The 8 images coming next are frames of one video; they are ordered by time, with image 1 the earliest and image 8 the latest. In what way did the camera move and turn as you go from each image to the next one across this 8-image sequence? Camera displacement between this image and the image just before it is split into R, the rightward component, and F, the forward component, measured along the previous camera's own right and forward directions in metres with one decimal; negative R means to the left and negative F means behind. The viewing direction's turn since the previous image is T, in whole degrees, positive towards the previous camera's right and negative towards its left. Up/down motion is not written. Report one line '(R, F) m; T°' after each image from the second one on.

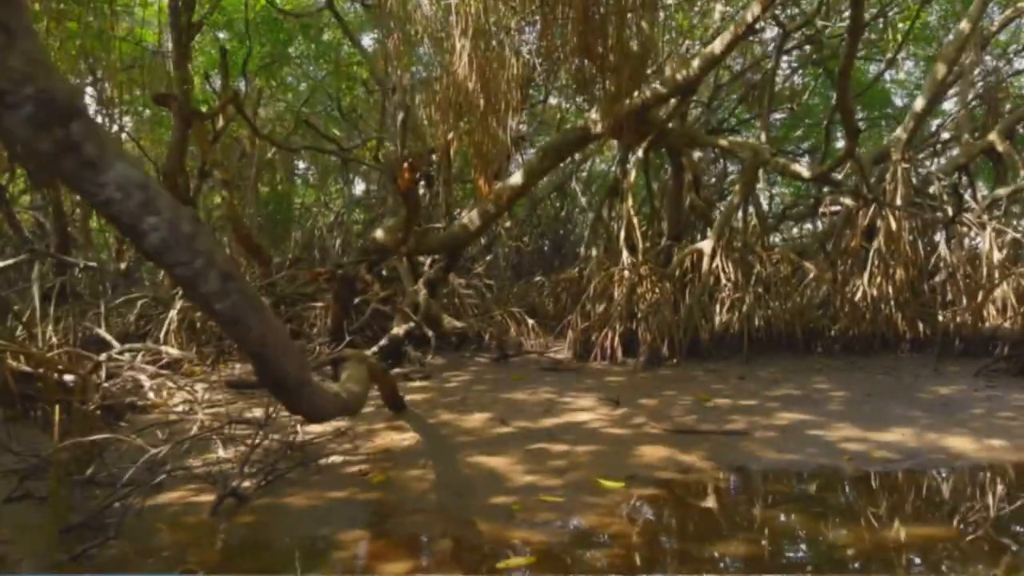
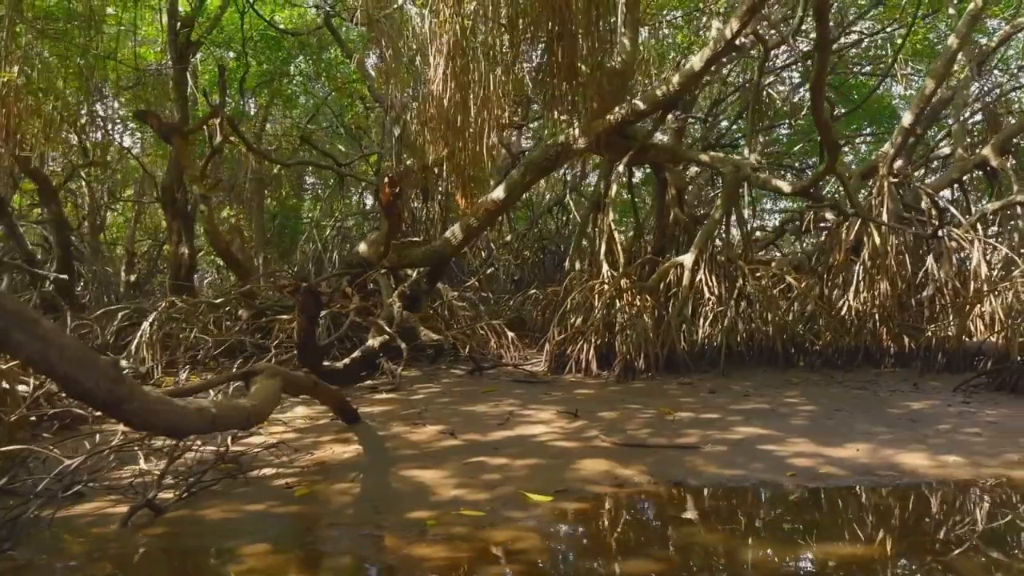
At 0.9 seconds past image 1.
(+0.3, 0.0) m; -1°
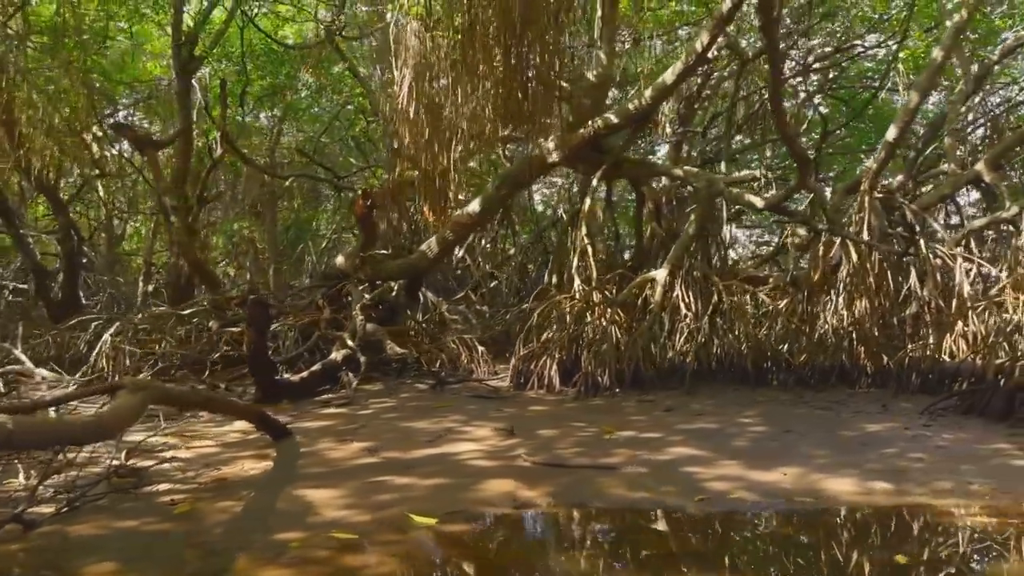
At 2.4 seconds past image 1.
(+0.4, +0.1) m; -2°
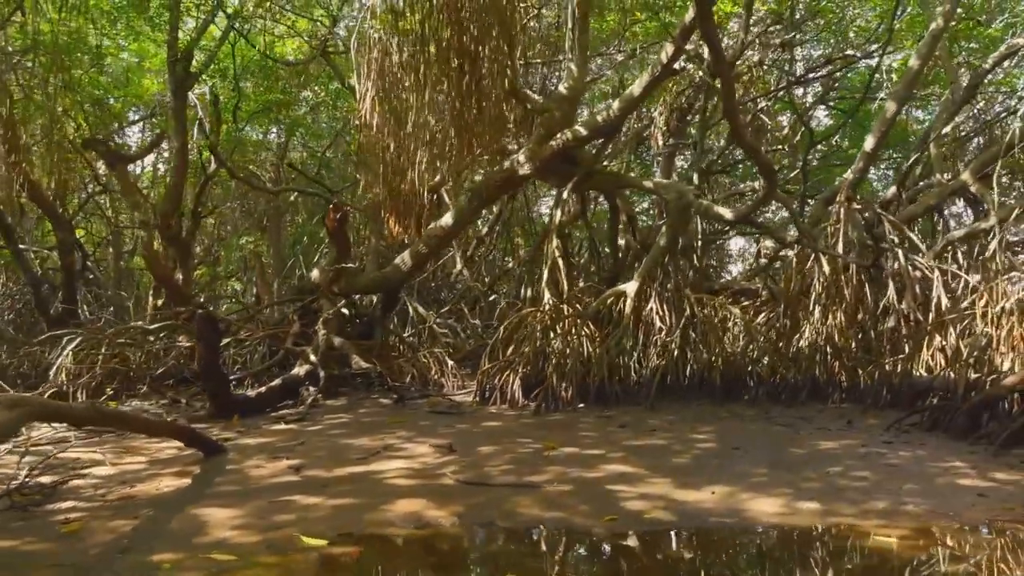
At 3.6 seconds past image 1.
(+0.4, +0.1) m; -1°
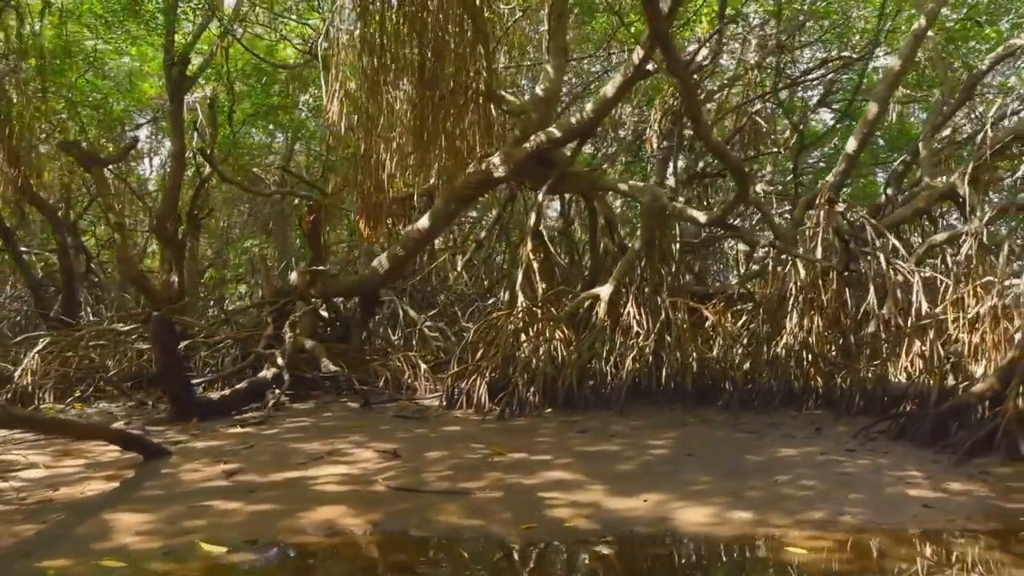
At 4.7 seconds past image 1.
(+0.3, +0.1) m; -1°
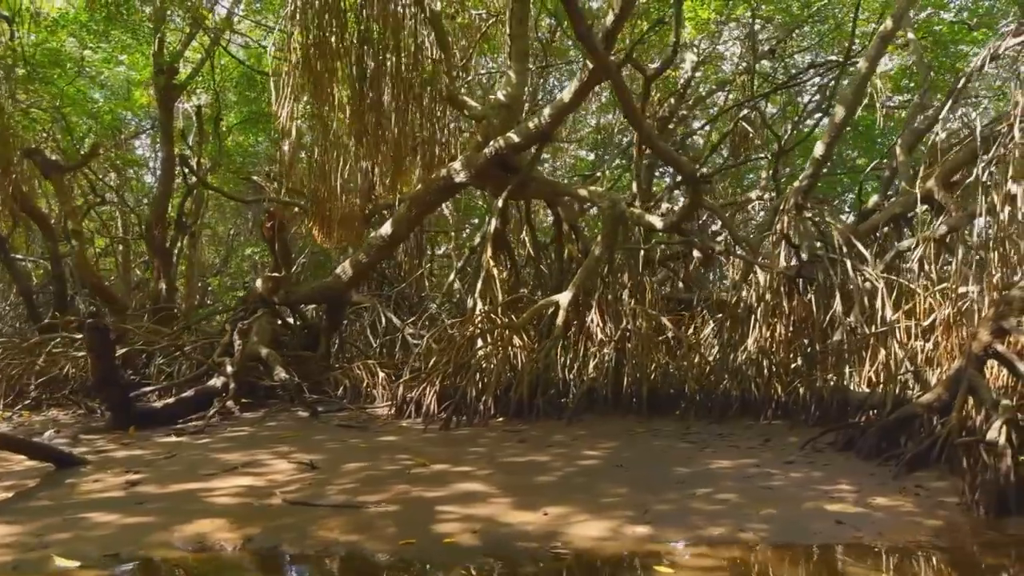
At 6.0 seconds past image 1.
(+0.4, +0.1) m; -1°
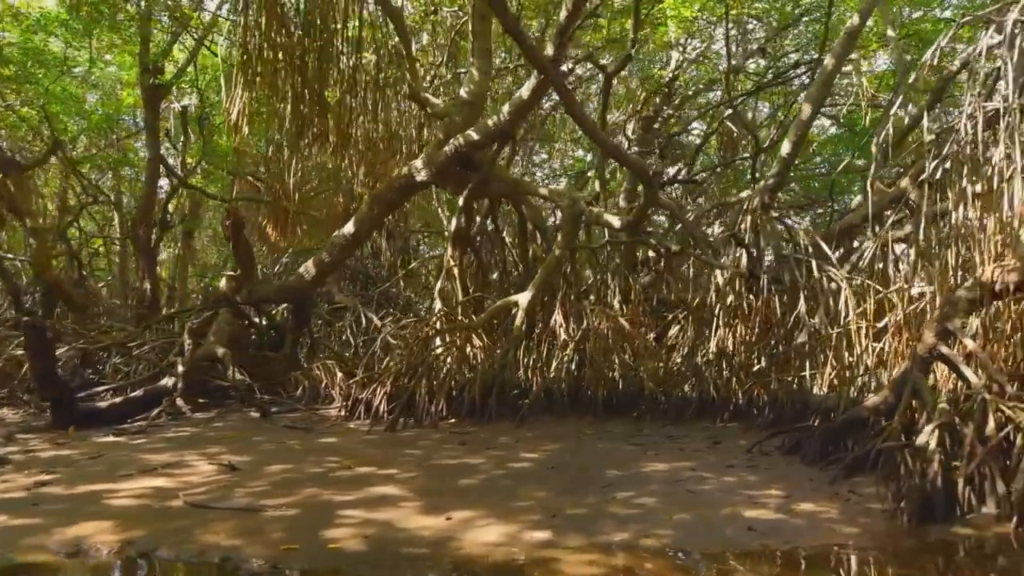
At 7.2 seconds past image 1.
(+0.4, +0.1) m; -1°
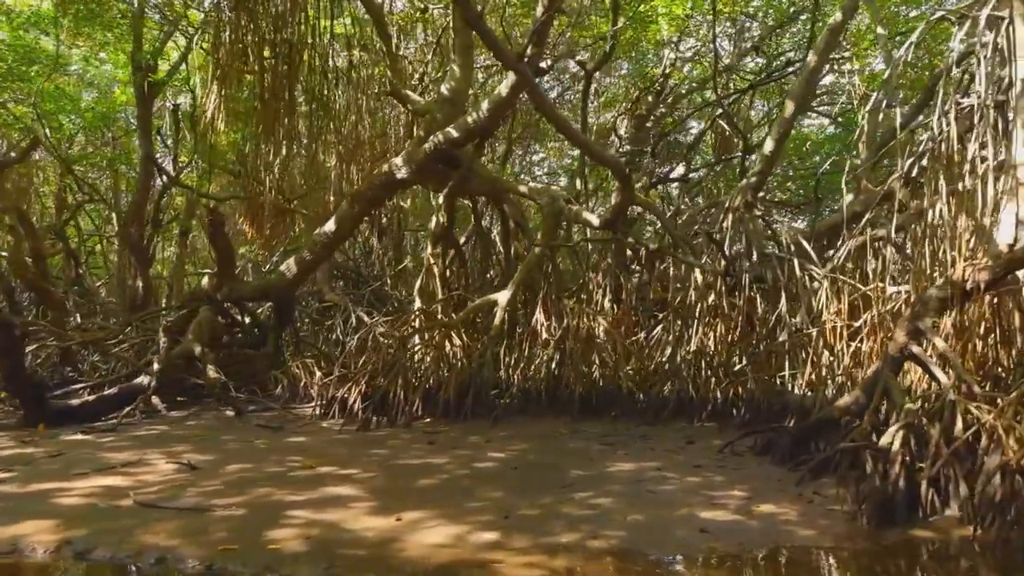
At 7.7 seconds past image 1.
(+0.2, 0.0) m; 0°
